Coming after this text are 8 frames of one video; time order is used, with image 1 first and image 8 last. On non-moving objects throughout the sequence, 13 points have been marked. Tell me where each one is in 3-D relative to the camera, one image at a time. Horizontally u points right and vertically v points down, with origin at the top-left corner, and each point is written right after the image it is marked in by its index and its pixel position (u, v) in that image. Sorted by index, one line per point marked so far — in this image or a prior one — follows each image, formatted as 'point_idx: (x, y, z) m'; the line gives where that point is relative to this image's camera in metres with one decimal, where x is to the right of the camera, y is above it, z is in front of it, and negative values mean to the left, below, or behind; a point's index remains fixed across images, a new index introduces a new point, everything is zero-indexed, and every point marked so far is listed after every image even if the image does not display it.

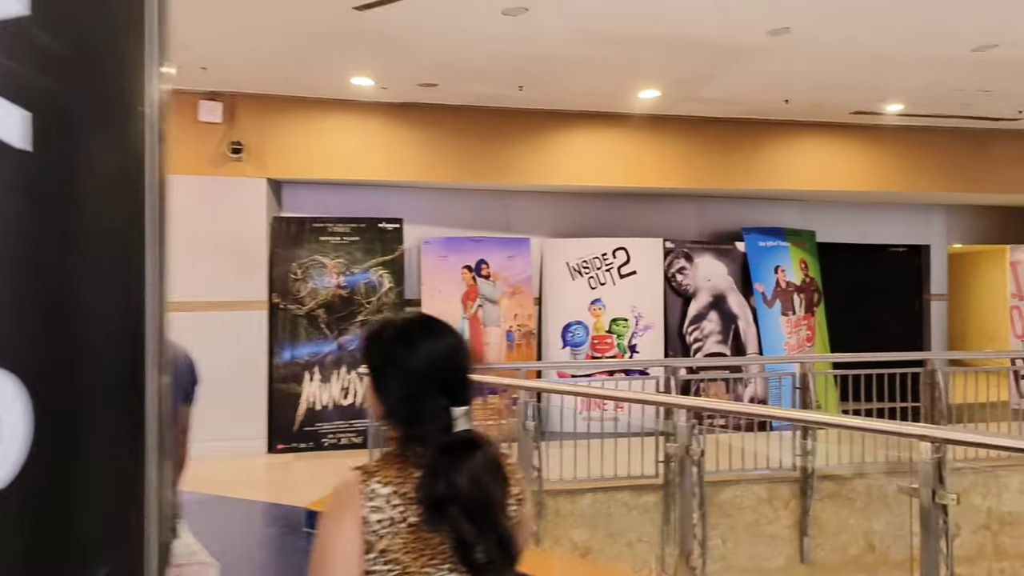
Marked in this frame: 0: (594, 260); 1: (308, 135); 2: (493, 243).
0: (+0.6, +0.2, +6.6) m
1: (-1.4, +1.1, +6.0) m
2: (-0.1, +0.3, +6.5) m
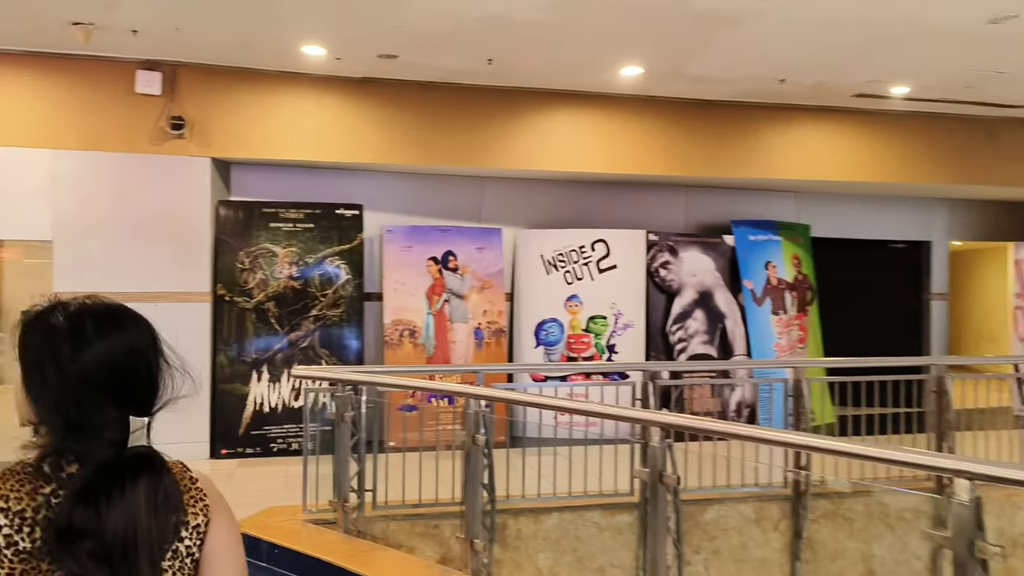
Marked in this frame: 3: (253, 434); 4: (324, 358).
0: (+0.4, +0.2, +6.1) m
1: (-1.6, +1.1, +5.4) m
2: (-0.3, +0.4, +6.0) m
3: (-1.6, -0.9, +5.3) m
4: (-1.2, -0.4, +5.5) m
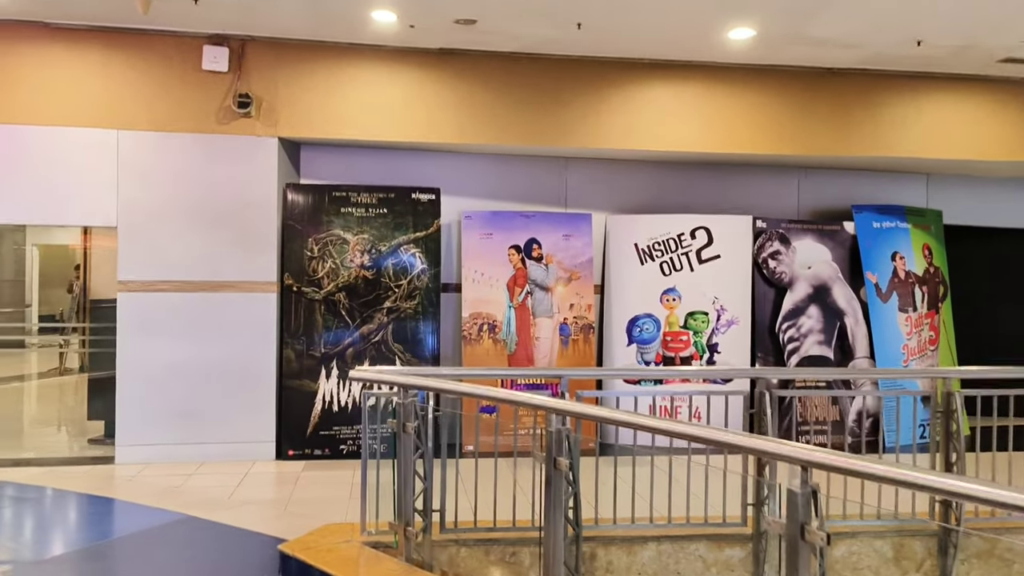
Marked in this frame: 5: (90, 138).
0: (+1.0, +0.3, +5.5) m
1: (-1.1, +1.2, +5.0) m
2: (+0.2, +0.4, +5.4) m
3: (-1.1, -0.8, +5.0) m
4: (-0.7, -0.4, +5.1) m
5: (-2.4, +0.8, +4.8) m
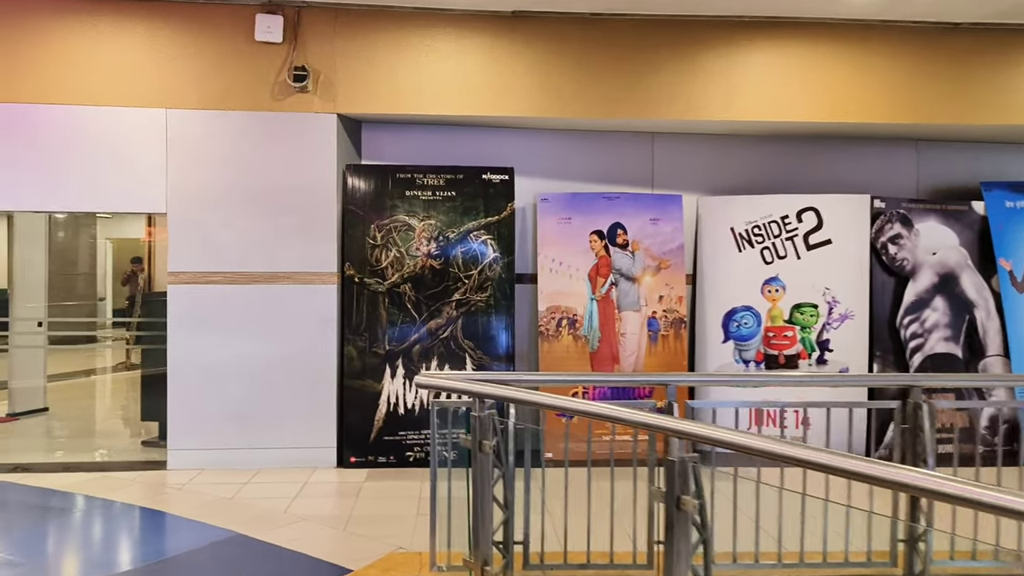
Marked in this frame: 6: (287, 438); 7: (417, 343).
0: (+1.5, +0.4, +4.9) m
1: (-0.6, +1.2, +4.6) m
2: (+0.7, +0.5, +4.9) m
3: (-0.7, -0.8, +4.5) m
4: (-0.2, -0.3, +4.6) m
5: (-2.0, +0.9, +4.5) m
6: (-1.2, -0.8, +4.5) m
7: (-0.5, -0.3, +4.6) m
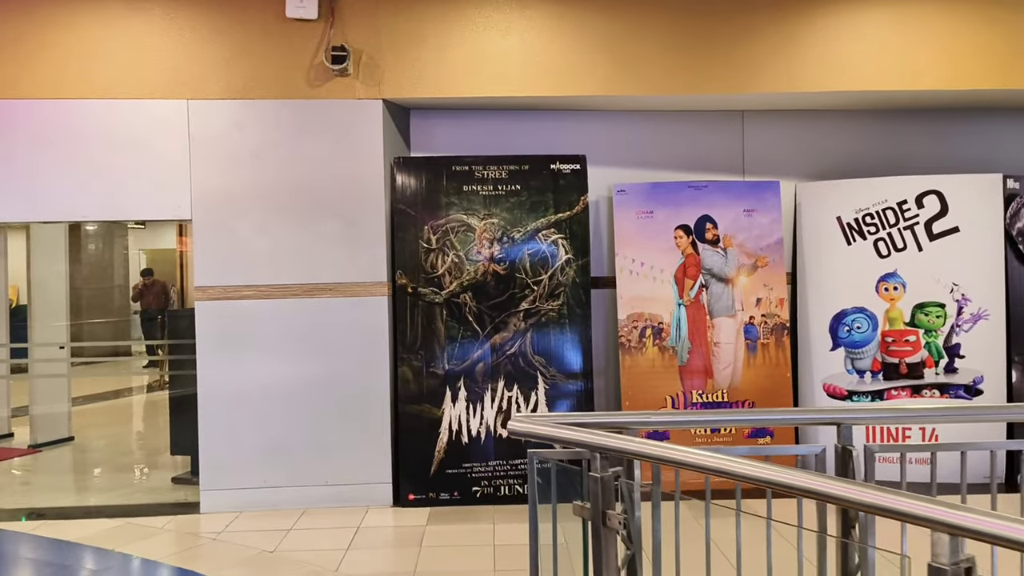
0: (+1.8, +0.4, +4.2) m
1: (-0.3, +1.2, +4.0) m
2: (+1.0, +0.5, +4.2) m
3: (-0.3, -0.8, +3.9) m
4: (+0.1, -0.4, +4.0) m
5: (-1.6, +0.8, +3.9) m
6: (-0.8, -0.9, +3.9) m
7: (-0.1, -0.4, +4.0) m
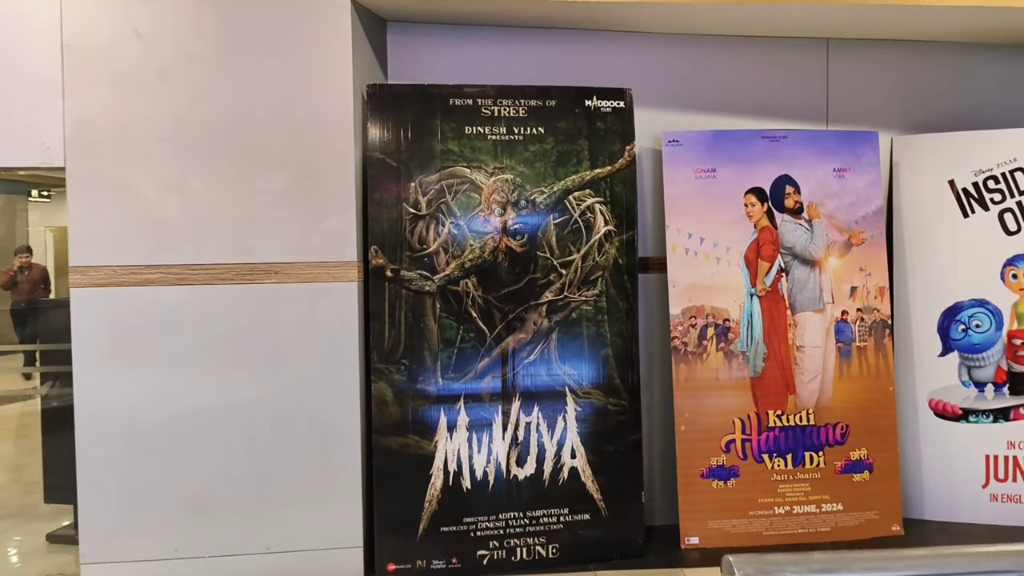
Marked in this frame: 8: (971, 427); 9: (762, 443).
0: (+1.9, +0.4, +3.2) m
1: (-0.2, +1.3, +2.8) m
2: (+1.1, +0.5, +3.2) m
3: (-0.2, -0.8, +2.8) m
4: (+0.2, -0.3, +2.9) m
5: (-1.5, +0.9, +2.6) m
6: (-0.7, -0.8, +2.8) m
7: (-0.1, -0.3, +2.9) m
8: (+1.7, -0.5, +3.2) m
9: (+0.9, -0.6, +3.1) m
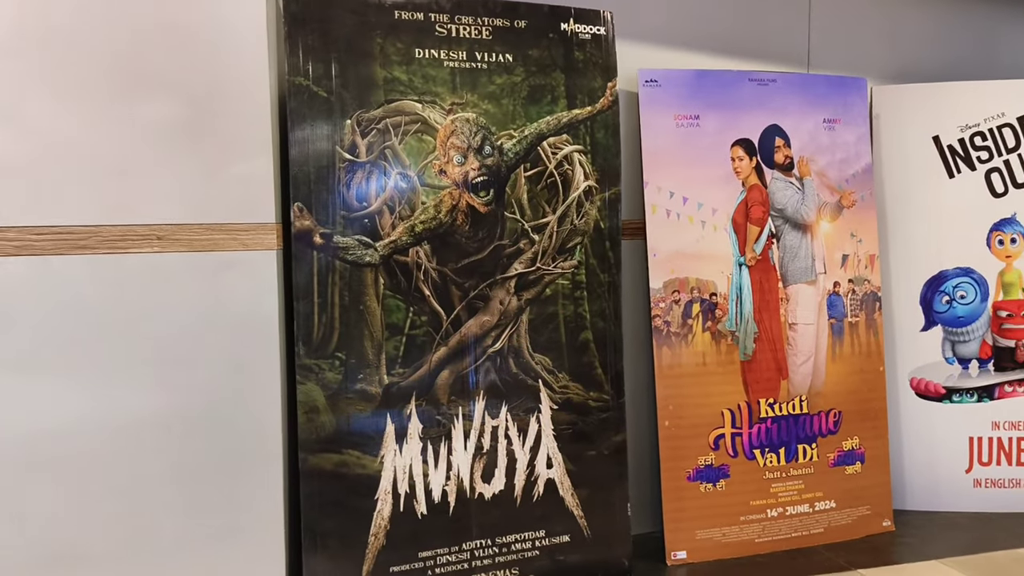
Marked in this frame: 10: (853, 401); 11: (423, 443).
0: (+1.7, +0.5, +2.9) m
1: (-0.3, +1.3, +2.1) m
2: (+0.9, +0.6, +2.7) m
3: (-0.3, -0.7, +2.2) m
4: (+0.1, -0.2, +2.3) m
5: (-1.6, +0.9, +1.7) m
6: (-0.8, -0.7, +2.0) m
7: (-0.2, -0.2, +2.2) m
8: (+1.5, -0.4, +3.0) m
9: (+0.7, -0.5, +2.6) m
10: (+1.1, -0.4, +2.8) m
11: (-0.2, -0.4, +2.2) m
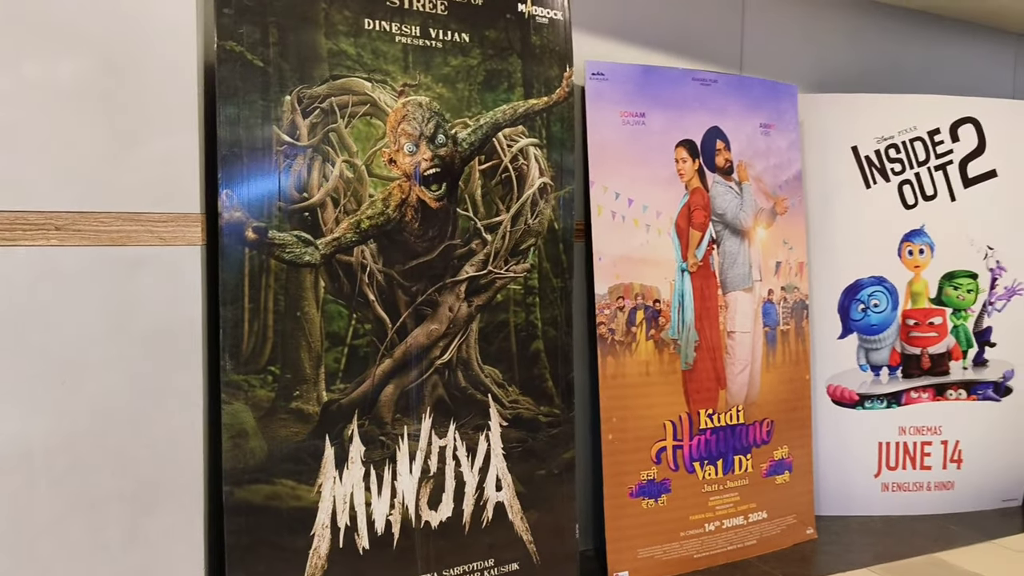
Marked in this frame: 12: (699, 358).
0: (+1.4, +0.5, +3.0) m
1: (-0.4, +1.3, +1.8) m
2: (+0.7, +0.6, +2.7) m
3: (-0.4, -0.7, +1.9) m
4: (-0.1, -0.3, +2.1) m
5: (-1.5, +0.9, +1.2) m
6: (-0.9, -0.7, +1.7) m
7: (-0.3, -0.2, +2.0) m
8: (+1.3, -0.4, +3.0) m
9: (+0.5, -0.5, +2.6) m
10: (+0.9, -0.4, +2.7) m
11: (-0.3, -0.4, +1.9) m
12: (+0.6, -0.2, +2.6) m
